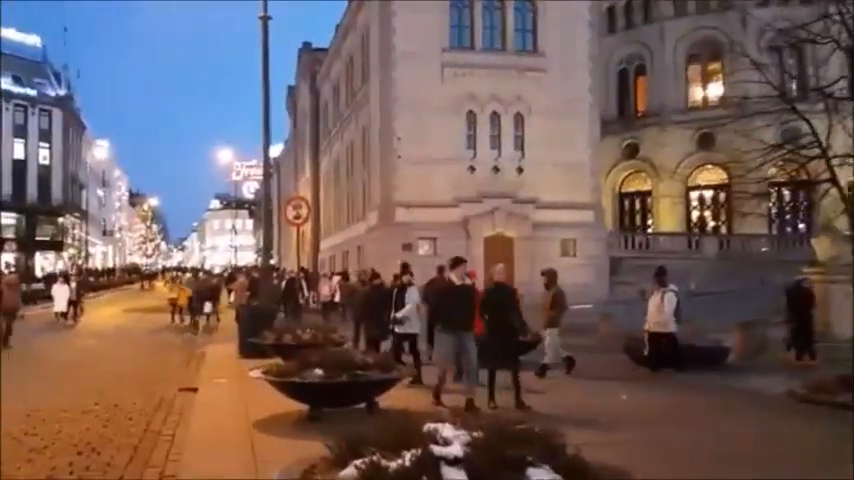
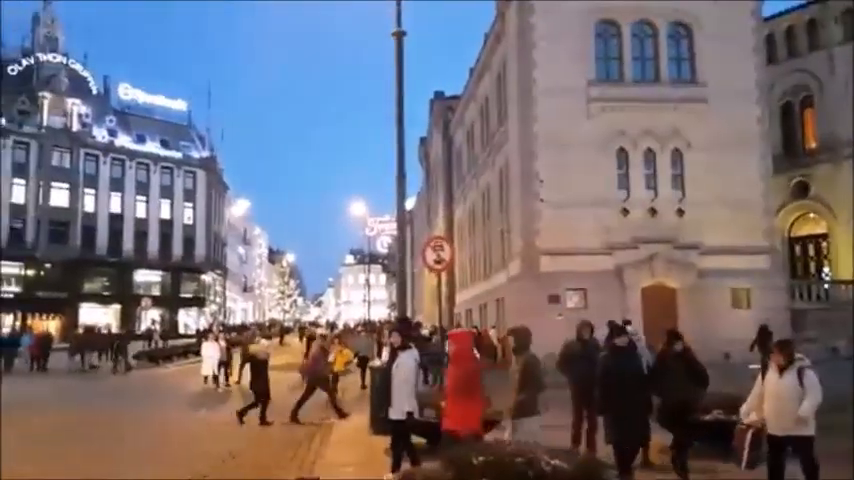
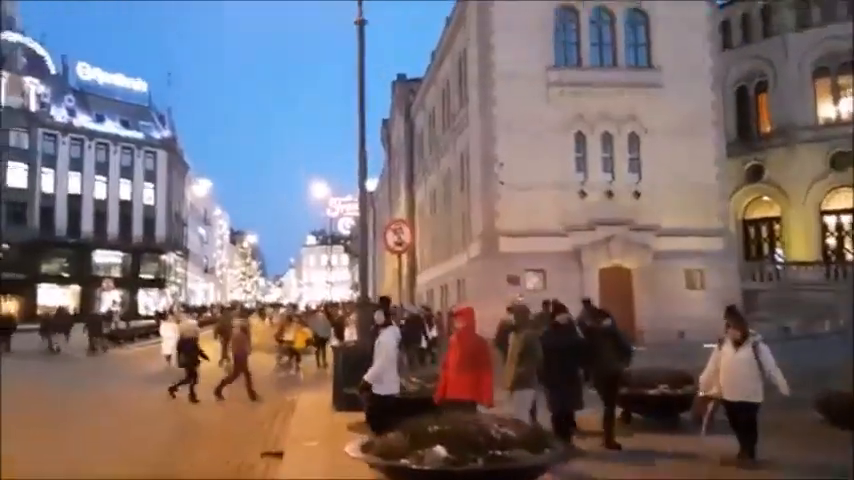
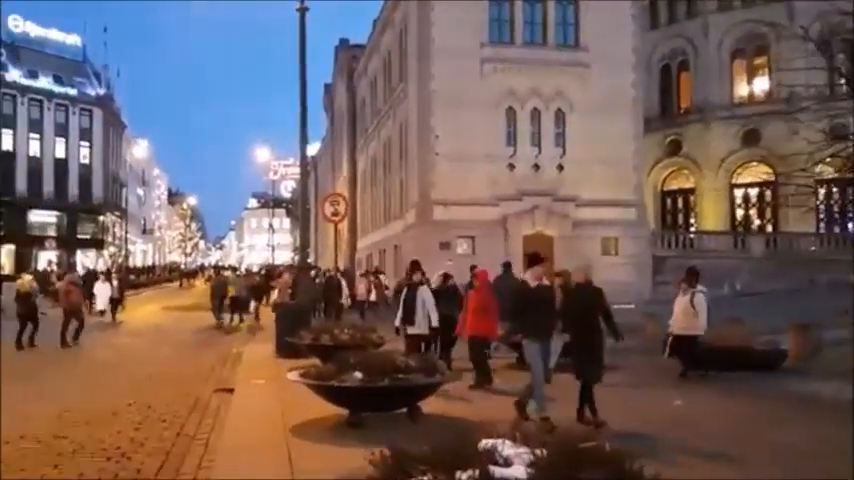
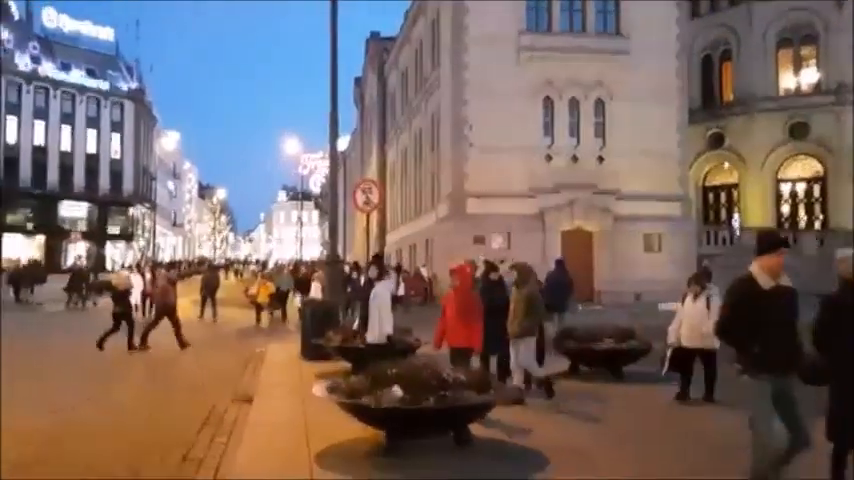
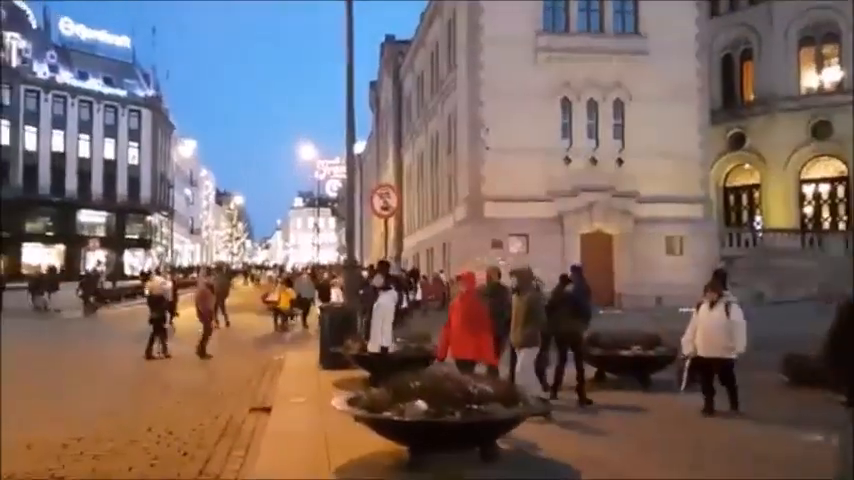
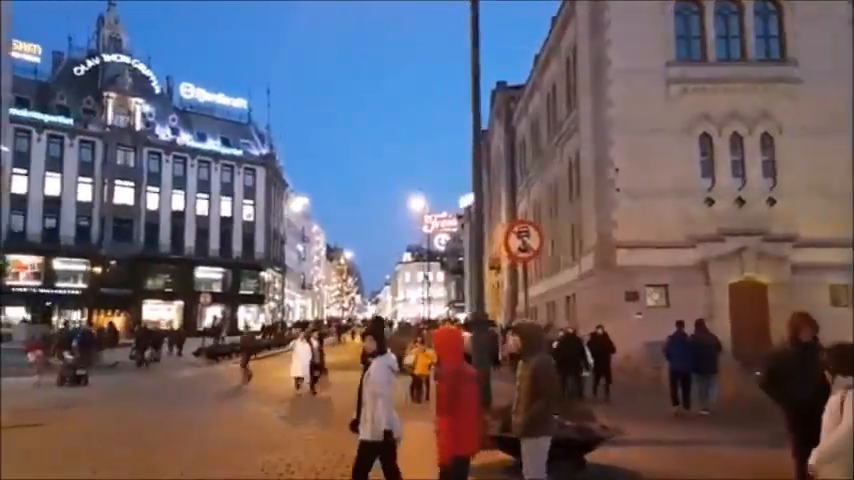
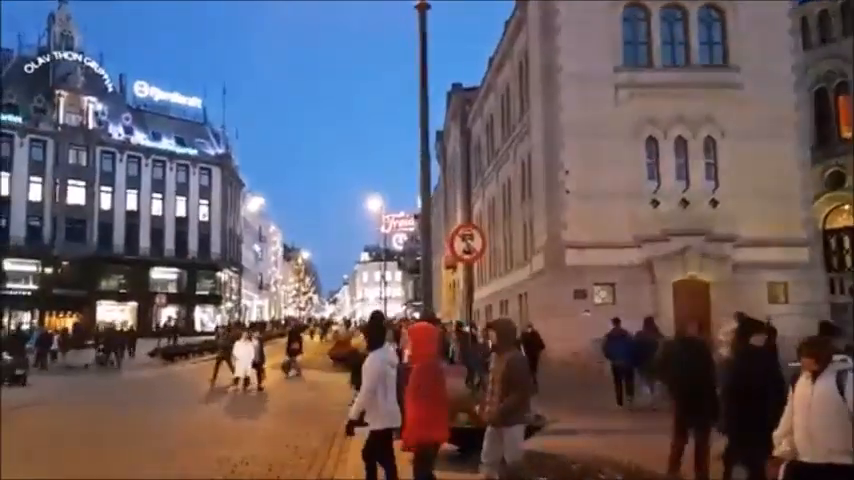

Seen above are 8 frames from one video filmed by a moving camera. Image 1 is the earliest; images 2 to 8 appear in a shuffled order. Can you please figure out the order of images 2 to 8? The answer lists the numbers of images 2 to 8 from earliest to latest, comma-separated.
4, 5, 6, 3, 2, 8, 7
